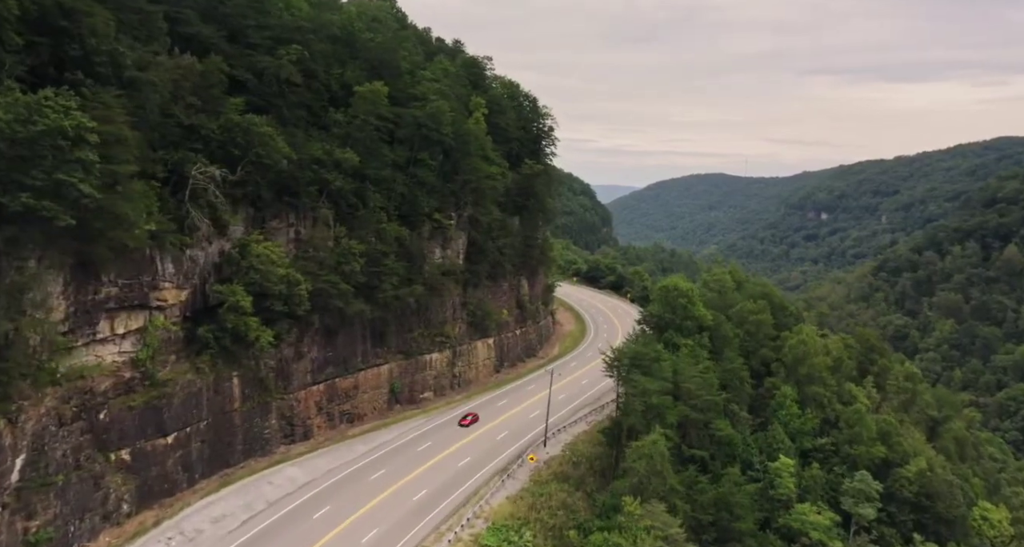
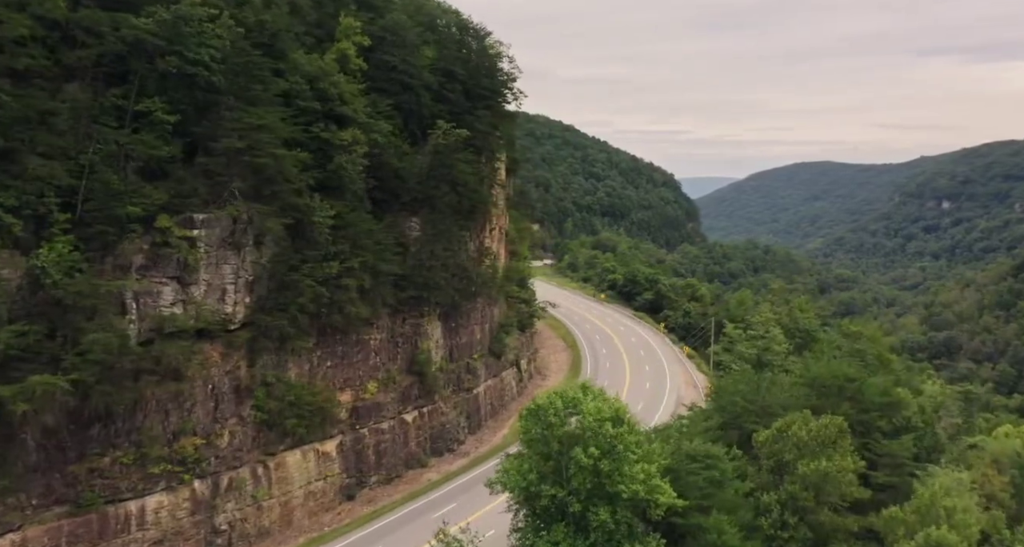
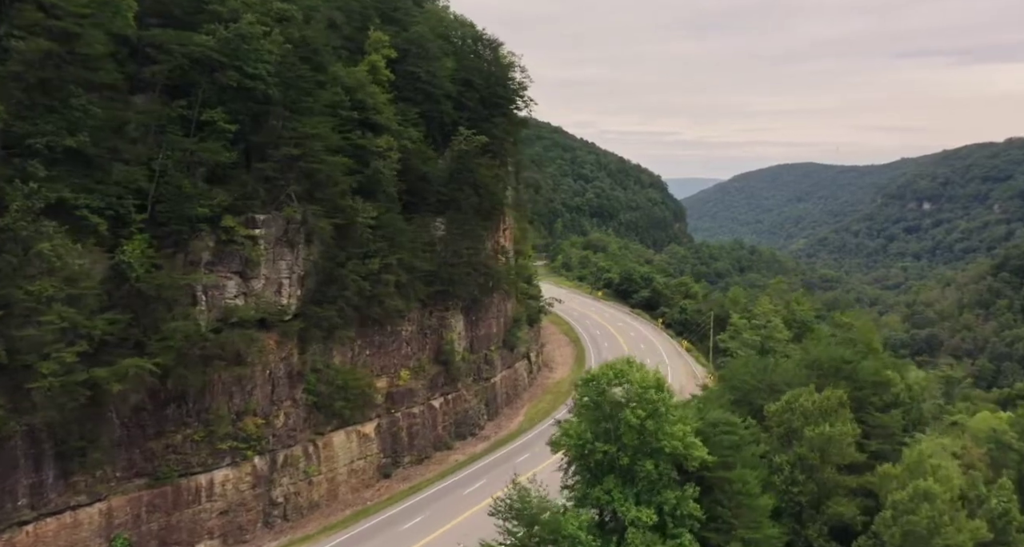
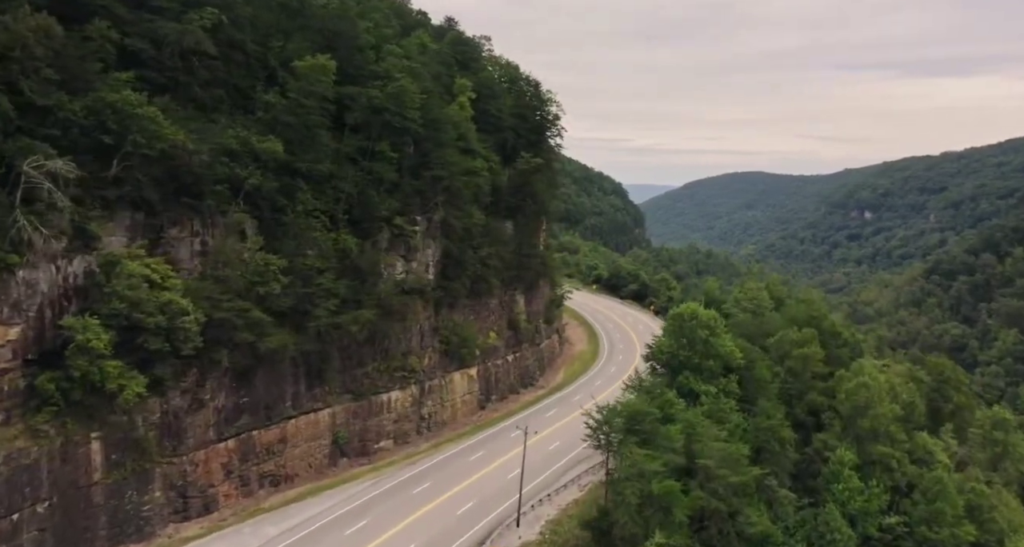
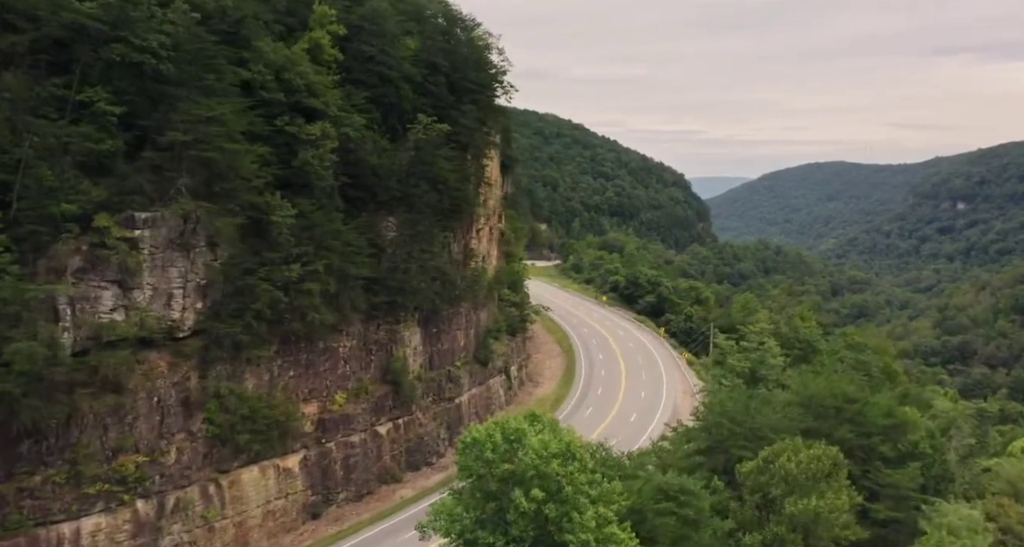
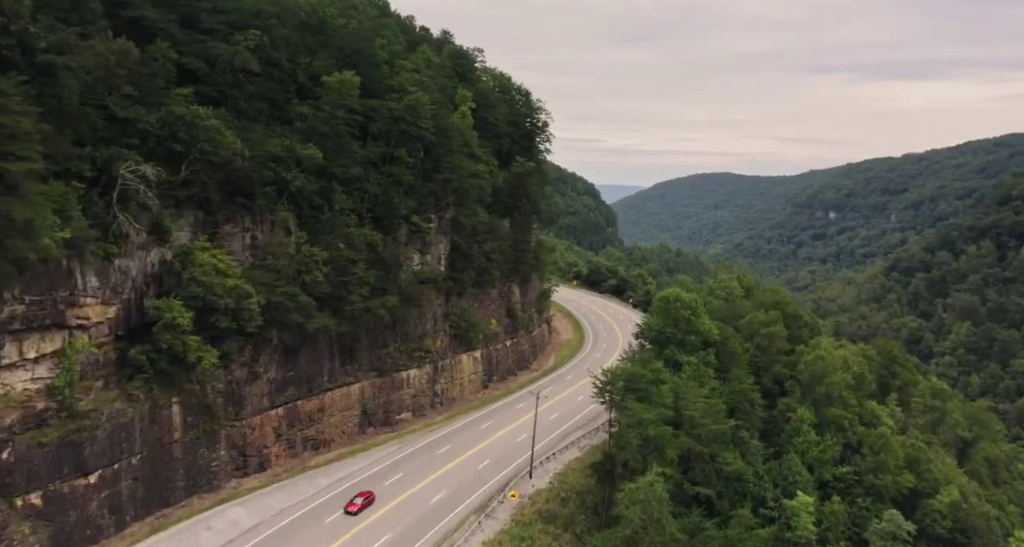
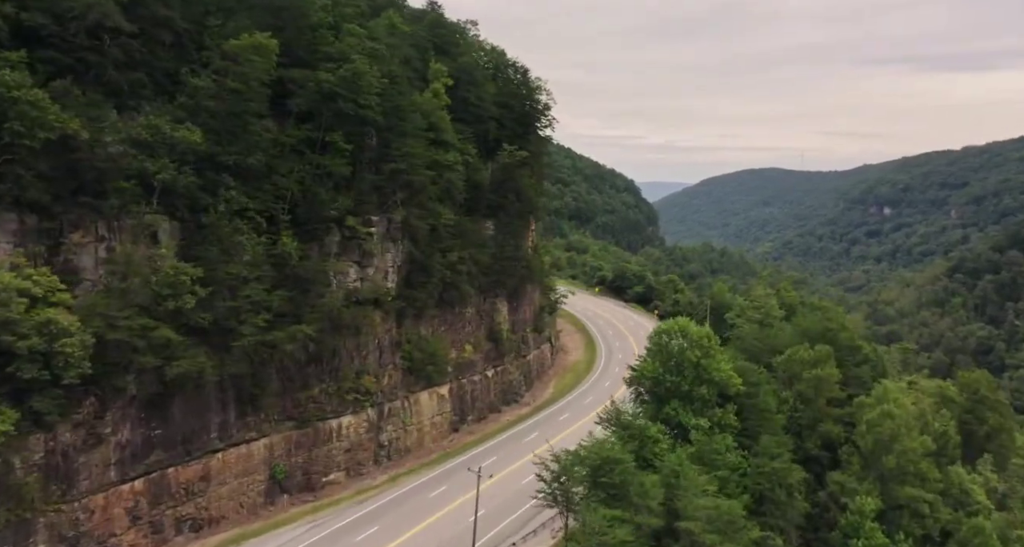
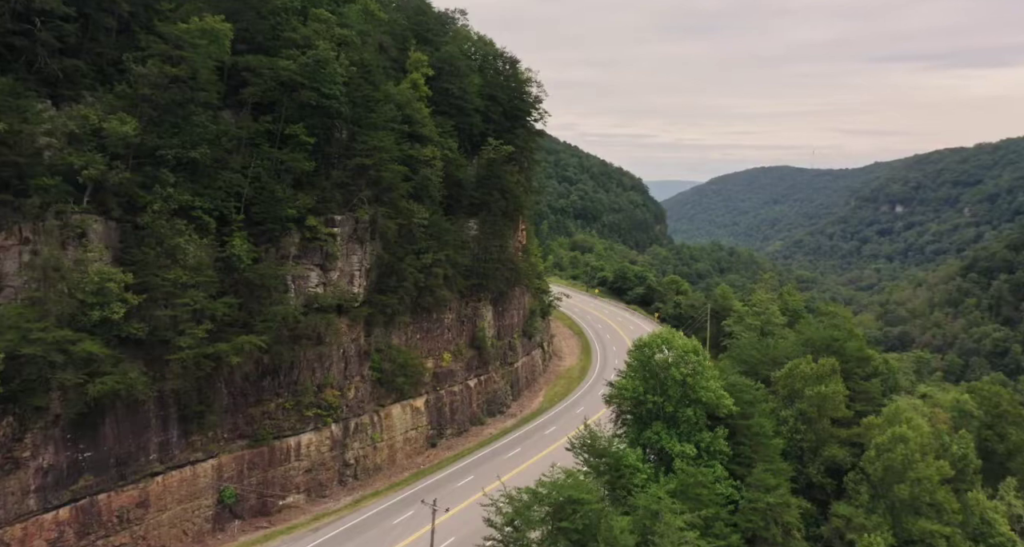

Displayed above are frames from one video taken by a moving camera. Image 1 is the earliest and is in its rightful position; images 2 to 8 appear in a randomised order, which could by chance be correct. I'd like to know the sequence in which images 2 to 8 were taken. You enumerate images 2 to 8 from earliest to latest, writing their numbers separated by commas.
6, 4, 7, 8, 3, 2, 5
